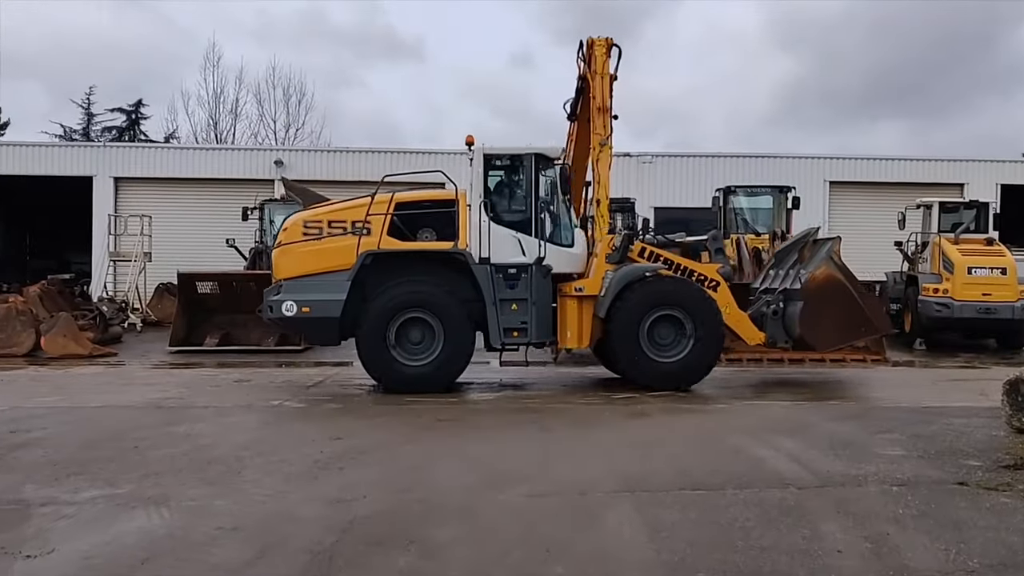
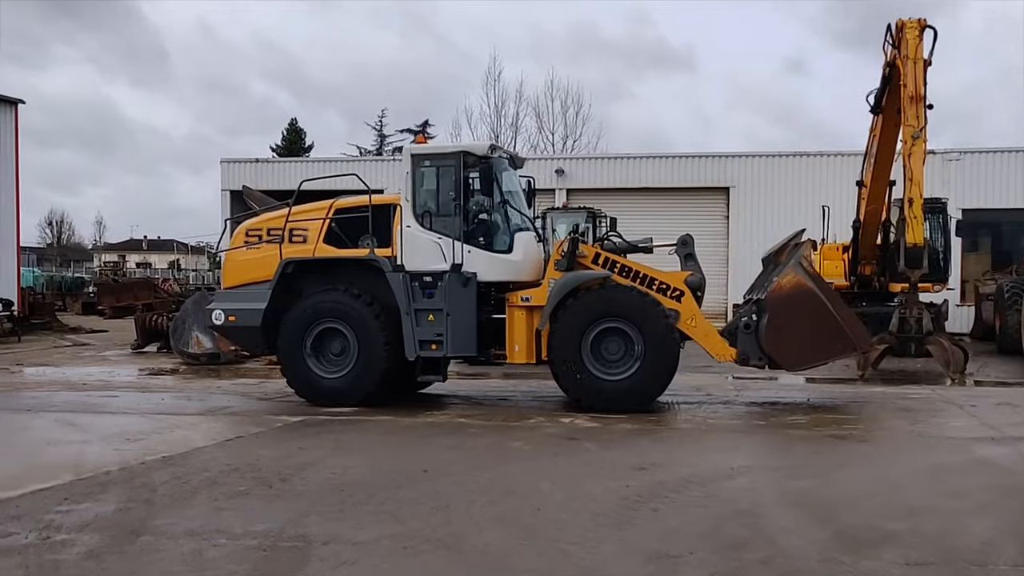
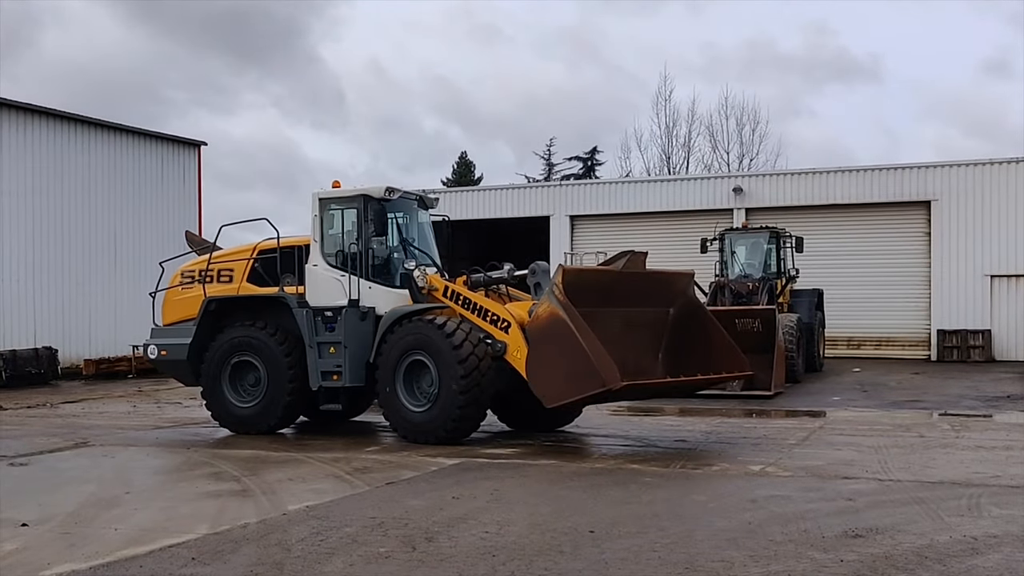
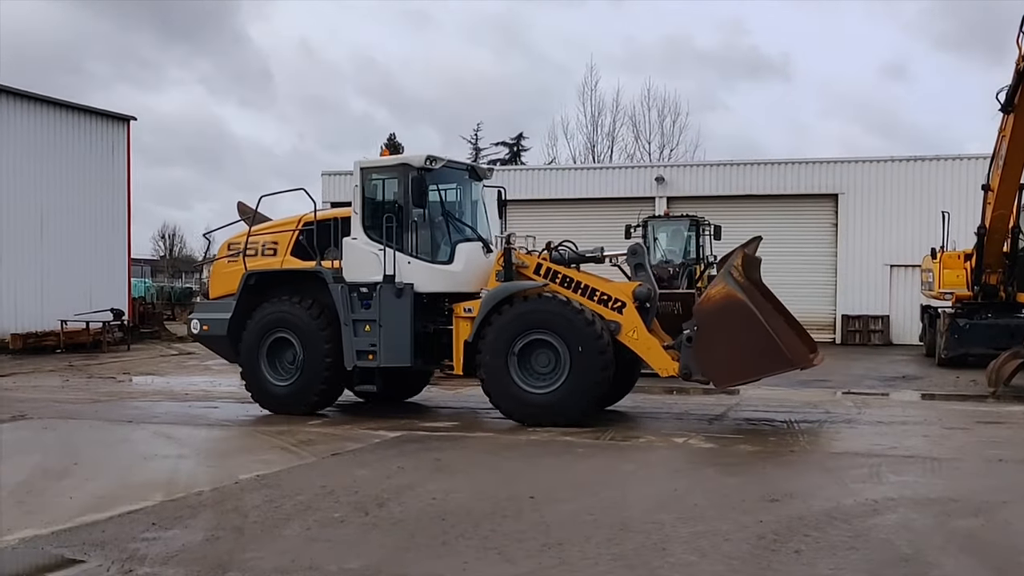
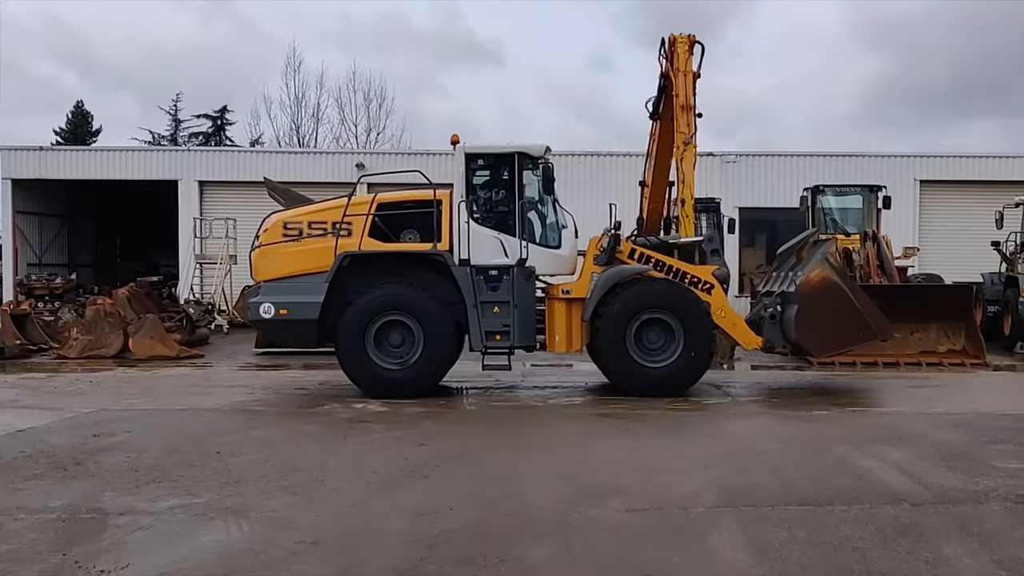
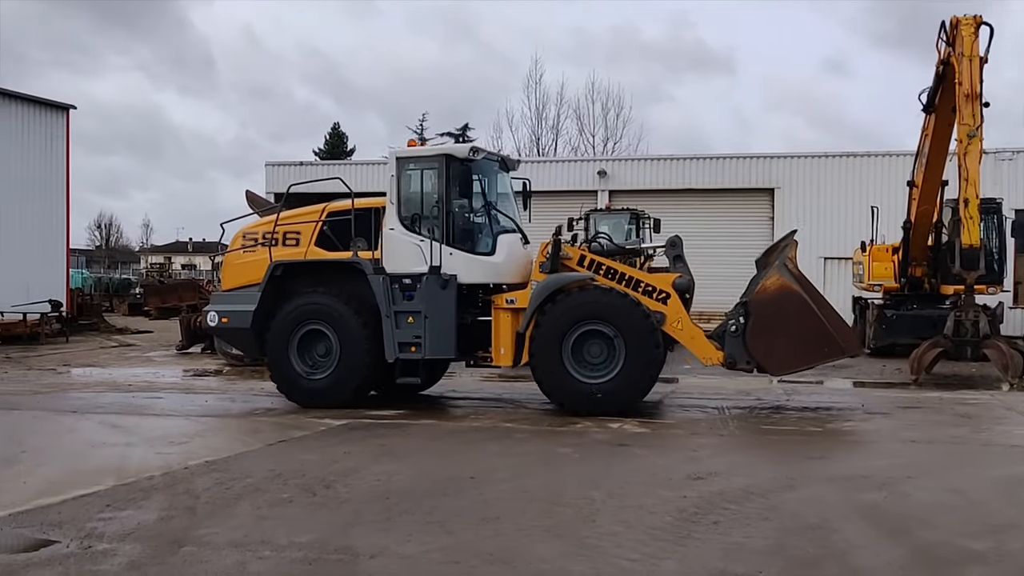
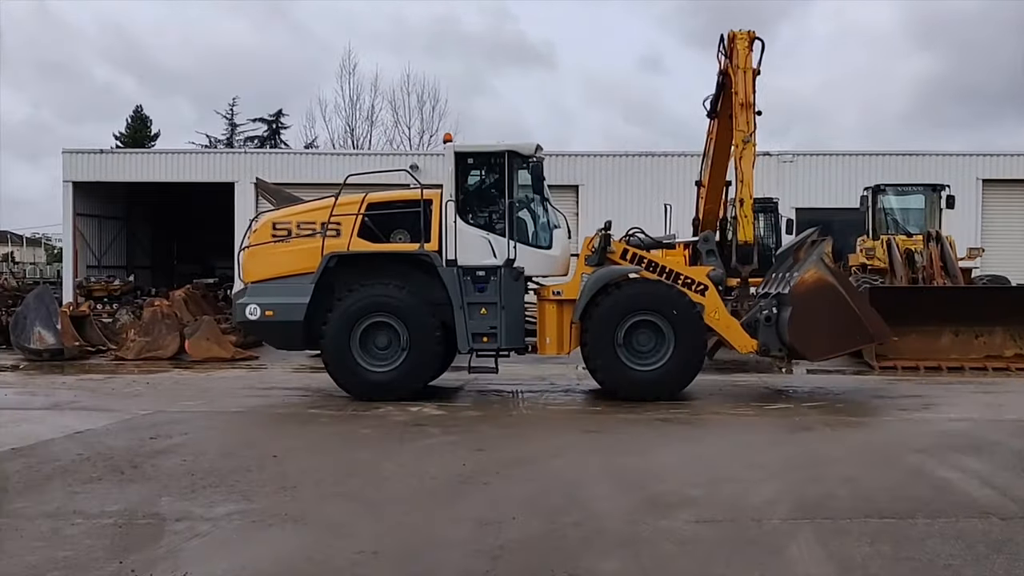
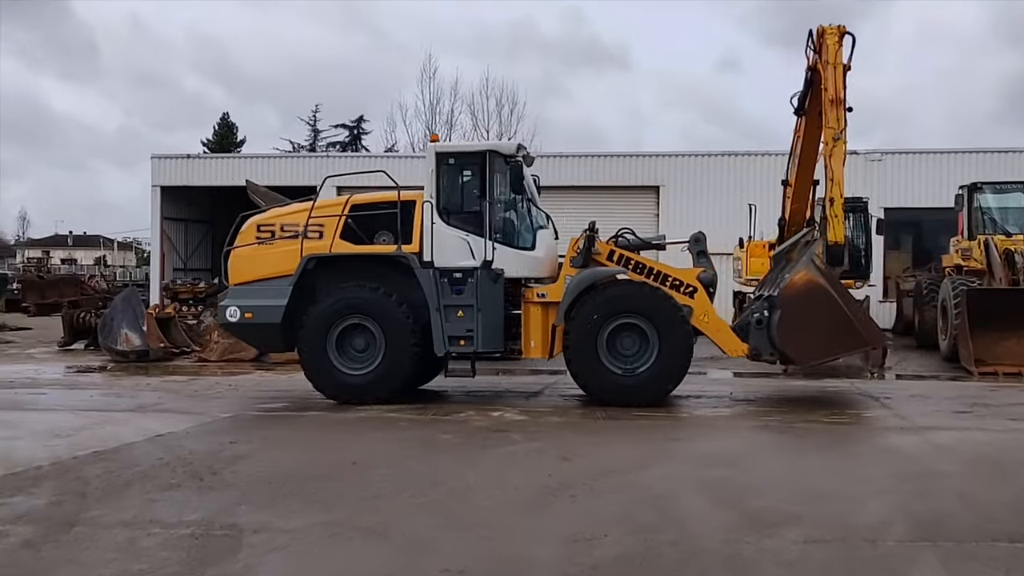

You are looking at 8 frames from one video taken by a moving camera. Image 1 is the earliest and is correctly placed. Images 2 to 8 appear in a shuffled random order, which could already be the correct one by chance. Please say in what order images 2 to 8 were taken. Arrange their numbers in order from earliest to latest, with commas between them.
5, 7, 8, 2, 6, 4, 3
